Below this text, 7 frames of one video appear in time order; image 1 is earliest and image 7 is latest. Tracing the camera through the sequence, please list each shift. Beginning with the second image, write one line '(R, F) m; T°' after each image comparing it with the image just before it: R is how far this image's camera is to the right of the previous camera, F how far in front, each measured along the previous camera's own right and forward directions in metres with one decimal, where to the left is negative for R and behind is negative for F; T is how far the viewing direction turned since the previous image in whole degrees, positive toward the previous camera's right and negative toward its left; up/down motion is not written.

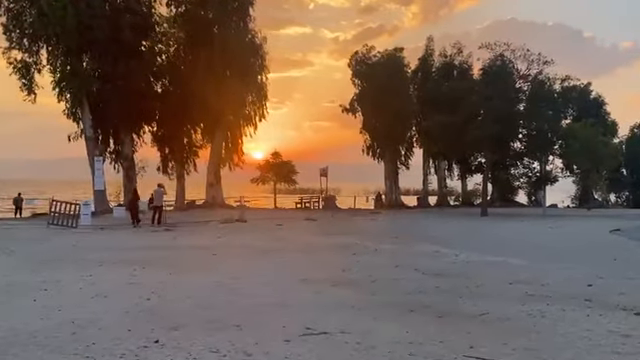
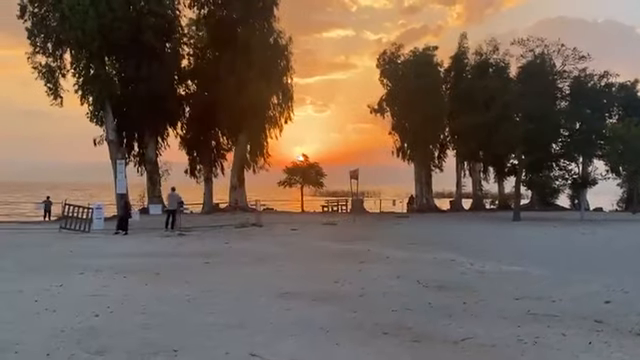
(+1.3, +1.2) m; -4°
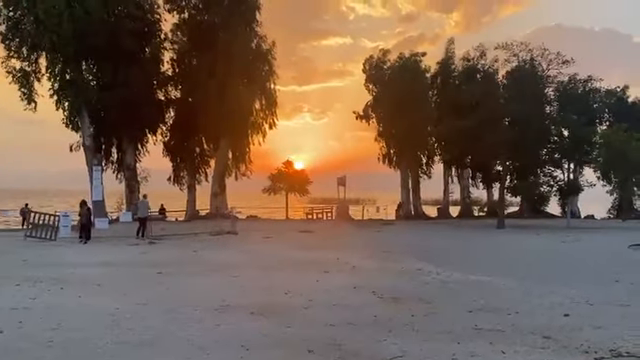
(+1.2, +0.8) m; 0°
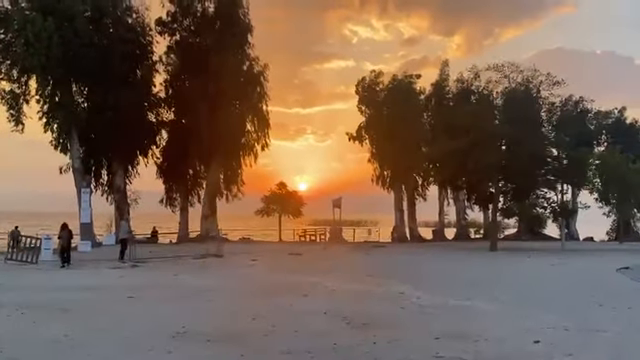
(+0.8, +0.4) m; 0°
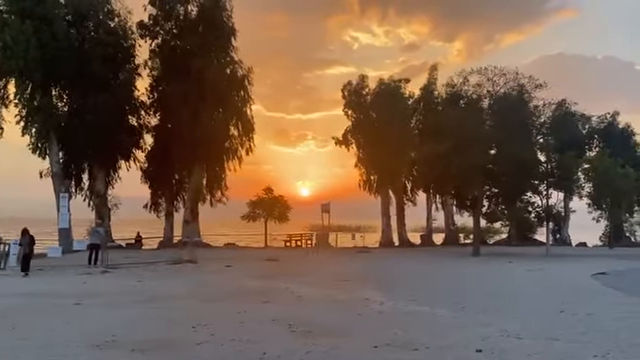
(+1.3, +0.5) m; 0°
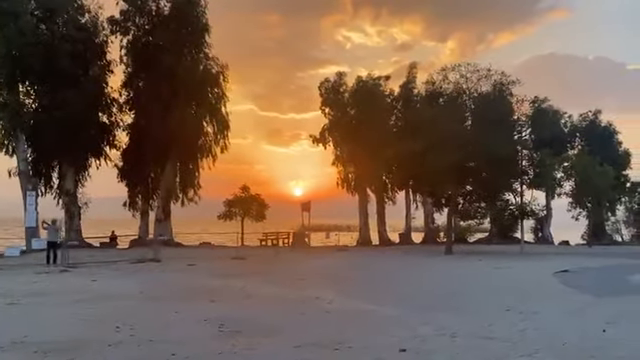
(+1.3, +0.5) m; +1°
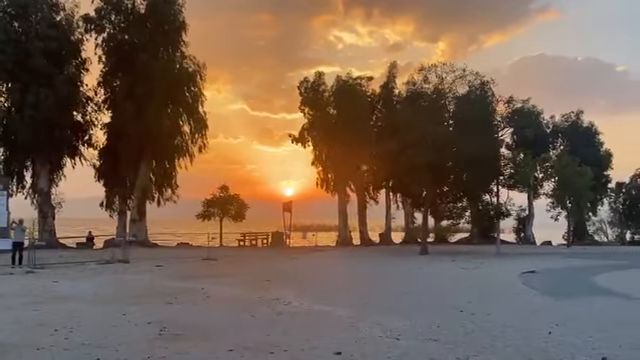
(+1.0, +0.2) m; +1°
